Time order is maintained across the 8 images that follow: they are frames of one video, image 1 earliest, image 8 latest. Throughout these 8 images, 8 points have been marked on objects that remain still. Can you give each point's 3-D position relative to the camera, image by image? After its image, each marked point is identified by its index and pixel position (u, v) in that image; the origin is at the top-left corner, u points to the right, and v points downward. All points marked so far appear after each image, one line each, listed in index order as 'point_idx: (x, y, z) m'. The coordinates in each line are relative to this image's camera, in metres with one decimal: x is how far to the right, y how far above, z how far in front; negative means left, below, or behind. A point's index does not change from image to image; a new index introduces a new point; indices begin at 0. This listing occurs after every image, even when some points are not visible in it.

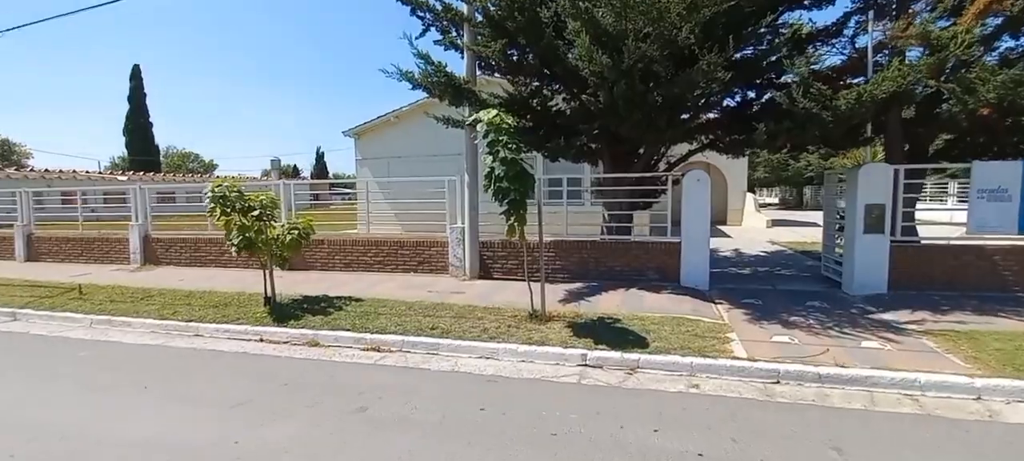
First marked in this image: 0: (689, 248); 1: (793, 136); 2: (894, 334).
0: (+3.8, -0.4, +10.5) m
1: (+5.1, +1.7, +9.0) m
2: (+5.7, -1.5, +7.3) m
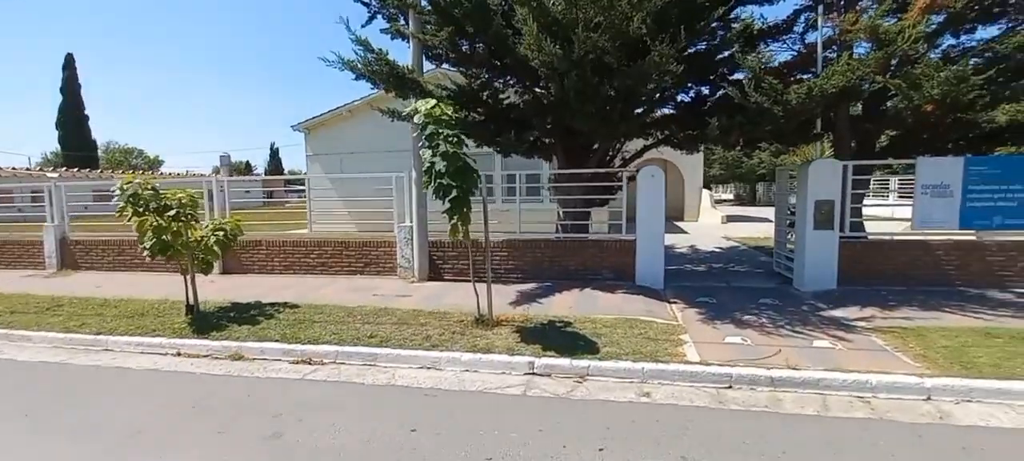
0: (+2.7, -0.3, +10.3) m
1: (+4.1, +1.8, +8.8) m
2: (+4.9, -1.5, +7.2) m
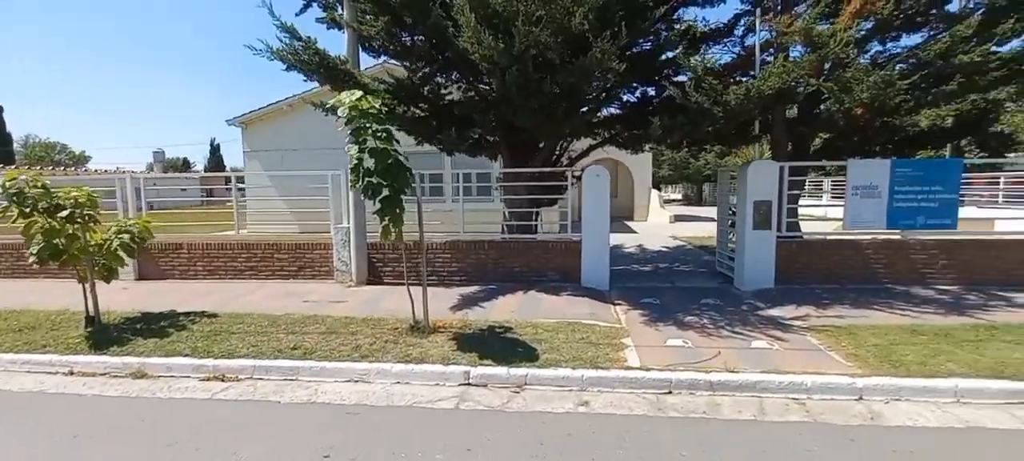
0: (+1.6, -0.3, +10.1) m
1: (+3.1, +1.8, +8.8) m
2: (+4.0, -1.5, +7.3) m
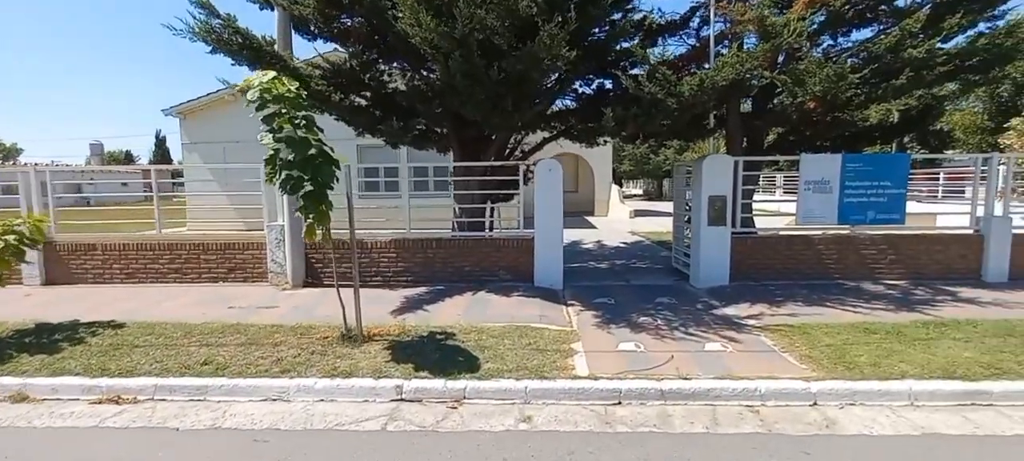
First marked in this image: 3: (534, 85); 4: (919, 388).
0: (+0.6, -0.3, +9.7) m
1: (+2.2, +1.8, +8.4) m
2: (+3.2, -1.4, +7.0) m
3: (+0.4, +2.4, +8.3) m
4: (+4.3, -1.6, +5.2) m
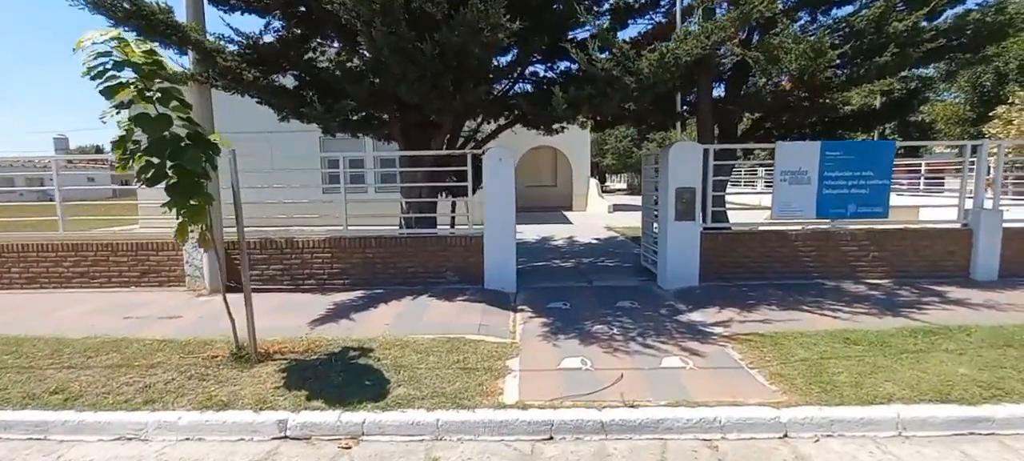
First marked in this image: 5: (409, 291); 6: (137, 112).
0: (-0.4, -0.2, +8.7) m
1: (+1.3, +1.9, +7.5) m
2: (+2.3, -1.4, +6.1) m
3: (-0.5, +2.5, +7.3) m
4: (+3.5, -1.6, +4.3) m
5: (-1.8, -1.0, +8.7) m
6: (-3.4, +1.1, +4.5) m
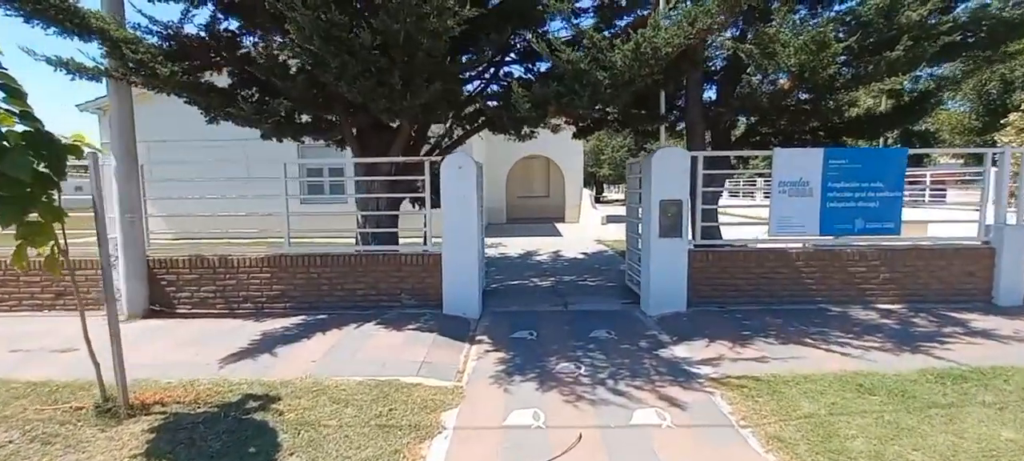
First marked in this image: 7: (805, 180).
0: (-1.0, -0.5, +7.7) m
1: (+0.7, +1.6, +6.5) m
2: (+1.7, -1.6, +5.1) m
3: (-1.1, +2.3, +6.3) m
4: (+2.9, -1.8, +3.2) m
5: (-2.4, -1.3, +7.7) m
6: (-4.0, +0.9, +3.4) m
7: (+4.5, +0.8, +7.6) m
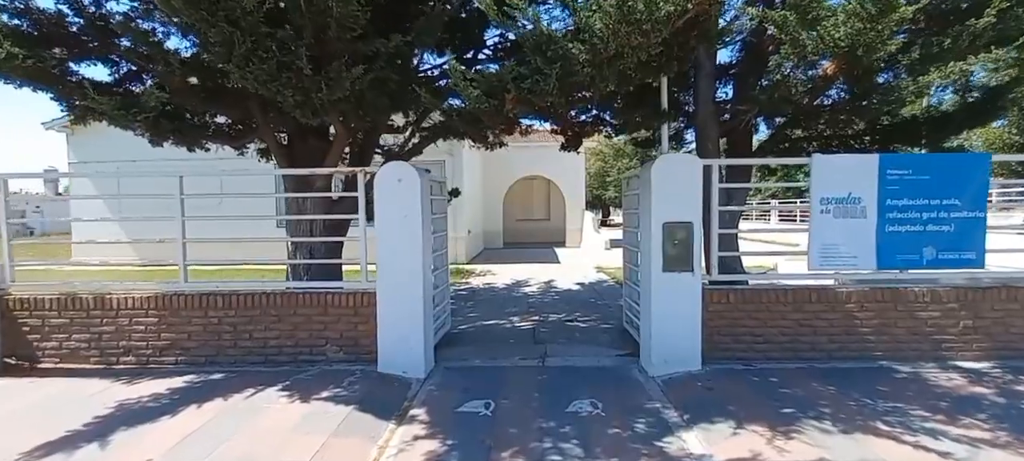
0: (-1.5, -0.9, +5.9) m
1: (+0.1, +1.3, +4.7) m
2: (+1.2, -1.9, +3.2) m
3: (-1.6, +1.9, +4.6) m
4: (+2.3, -2.0, +1.3) m
5: (-2.9, -1.7, +5.8) m
6: (-4.6, +0.7, +1.8) m
7: (+4.0, +0.4, +5.7) m
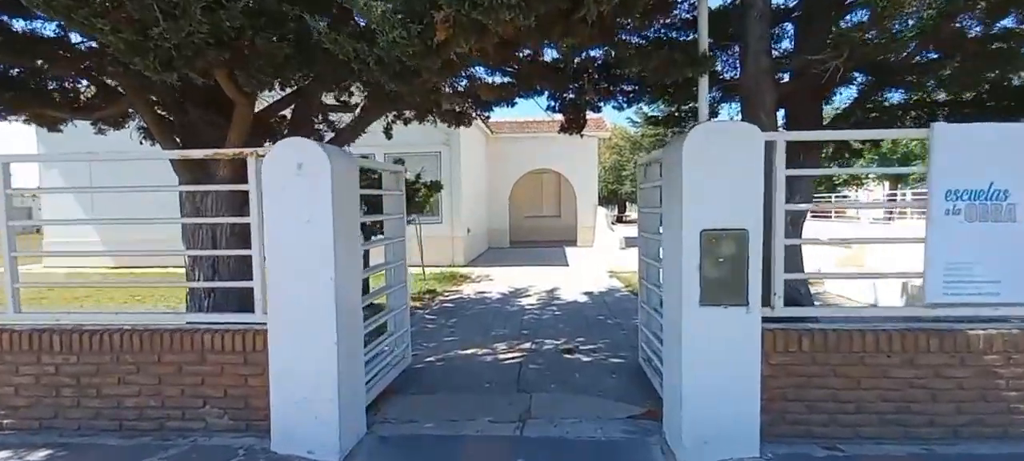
0: (-1.8, -0.9, +4.0) m
1: (-0.2, +1.2, +2.8) m
2: (+0.8, -2.0, +1.2) m
3: (-2.0, +1.8, +2.7) m
4: (+1.8, -2.1, -0.7) m
5: (-3.2, -1.8, +4.0) m
6: (-5.0, +0.6, 0.0) m
7: (+3.7, +0.3, +3.7) m
